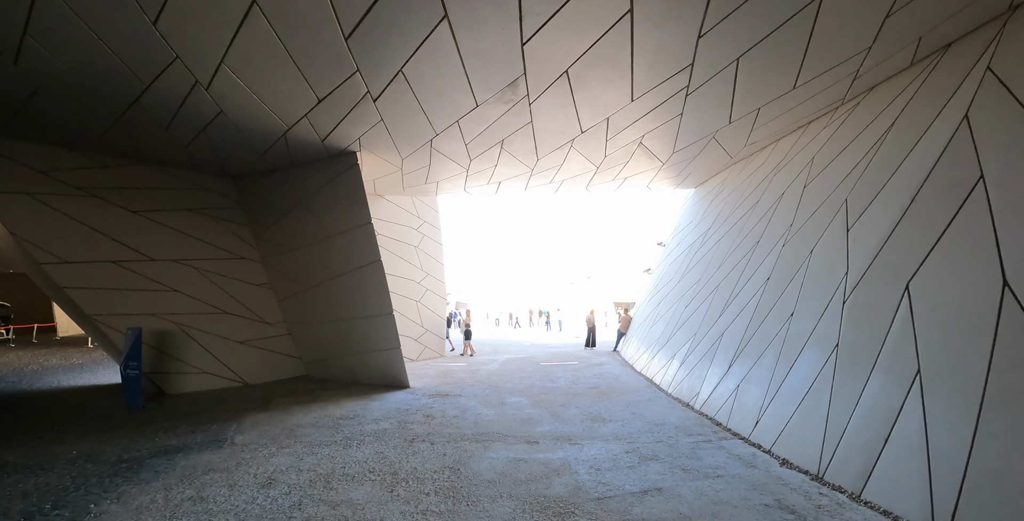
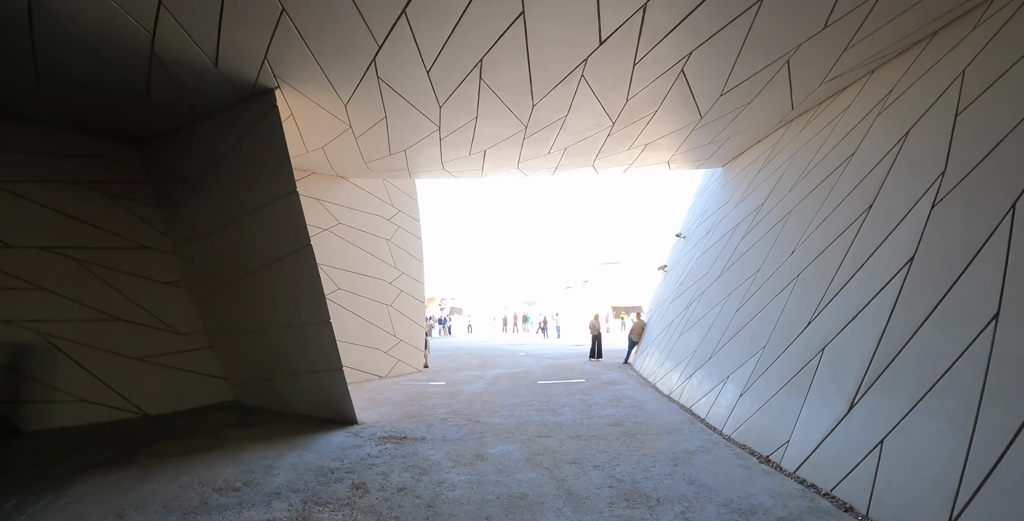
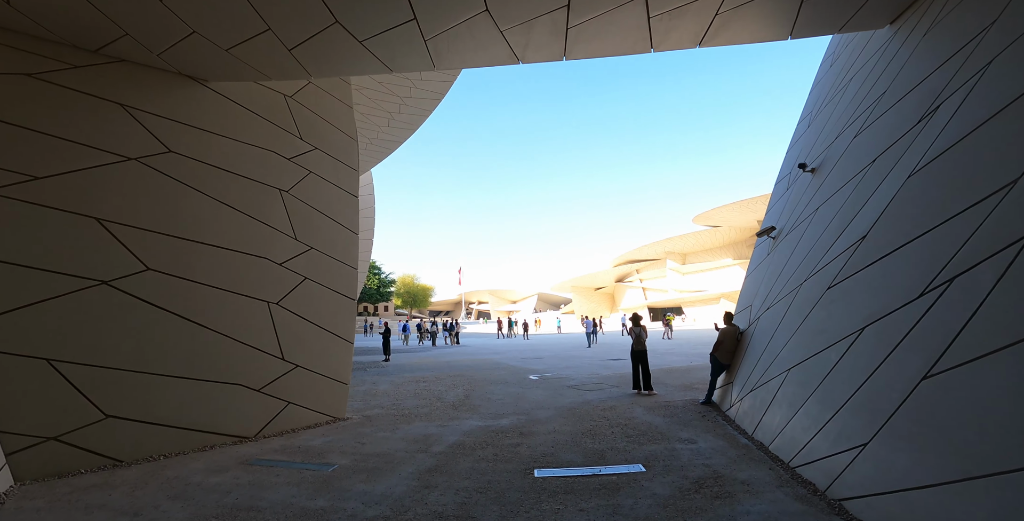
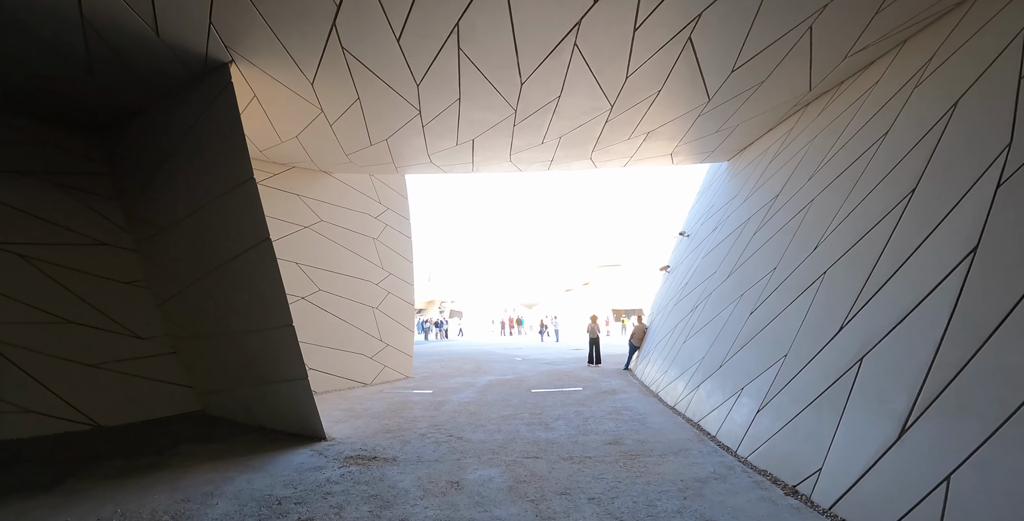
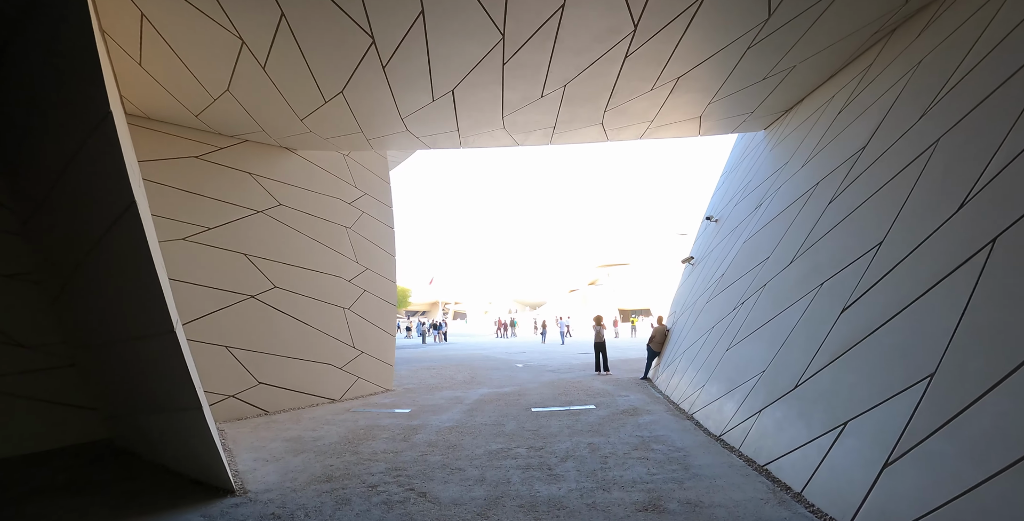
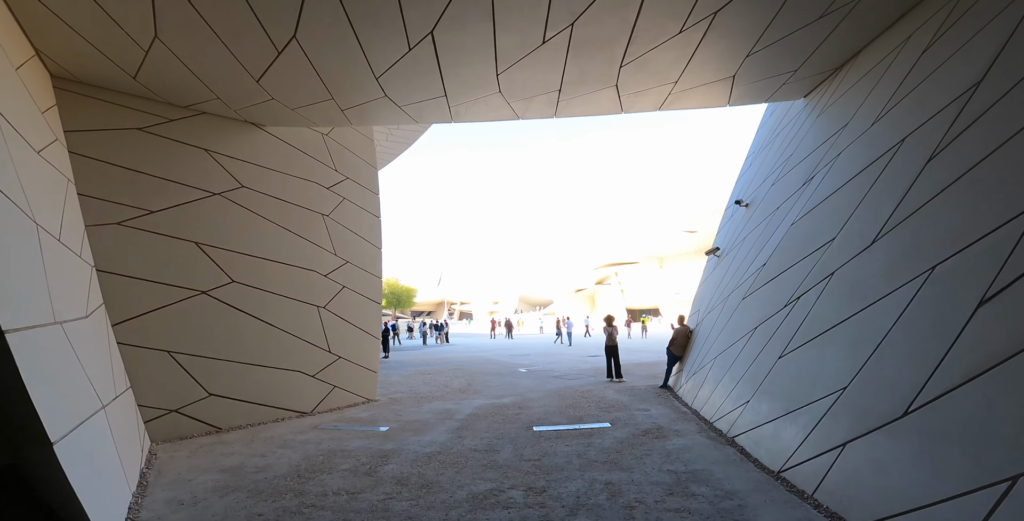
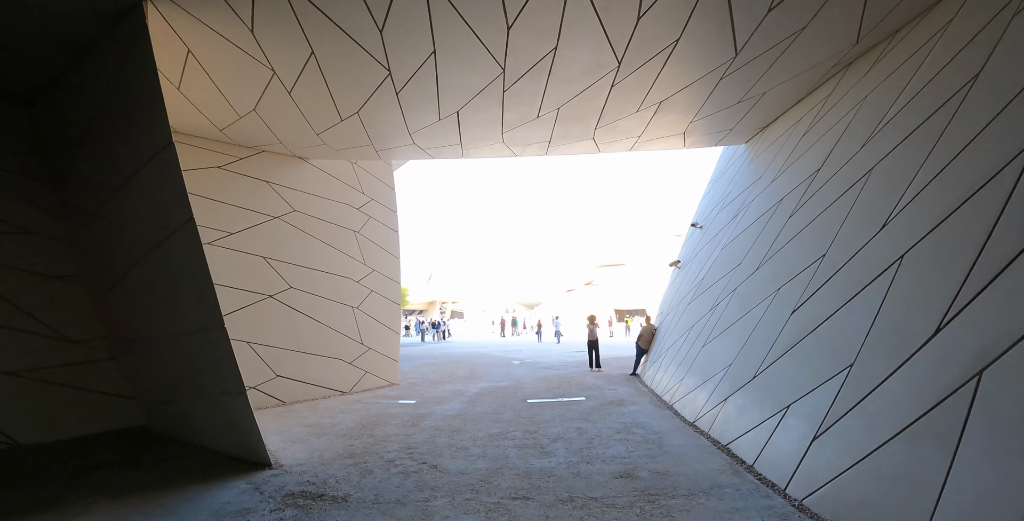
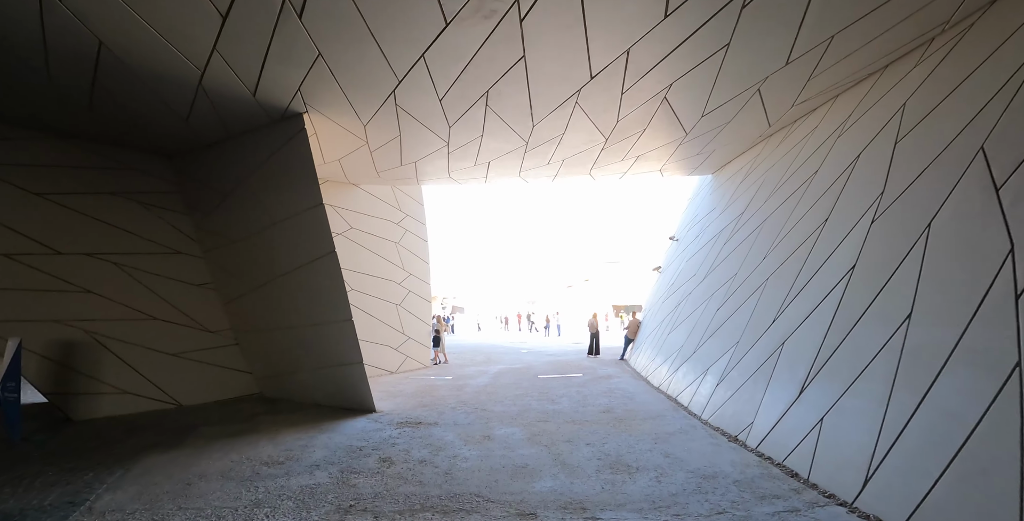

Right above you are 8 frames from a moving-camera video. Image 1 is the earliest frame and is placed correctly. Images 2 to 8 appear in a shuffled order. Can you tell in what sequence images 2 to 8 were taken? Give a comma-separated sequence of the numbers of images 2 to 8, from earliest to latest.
8, 2, 4, 7, 5, 6, 3
